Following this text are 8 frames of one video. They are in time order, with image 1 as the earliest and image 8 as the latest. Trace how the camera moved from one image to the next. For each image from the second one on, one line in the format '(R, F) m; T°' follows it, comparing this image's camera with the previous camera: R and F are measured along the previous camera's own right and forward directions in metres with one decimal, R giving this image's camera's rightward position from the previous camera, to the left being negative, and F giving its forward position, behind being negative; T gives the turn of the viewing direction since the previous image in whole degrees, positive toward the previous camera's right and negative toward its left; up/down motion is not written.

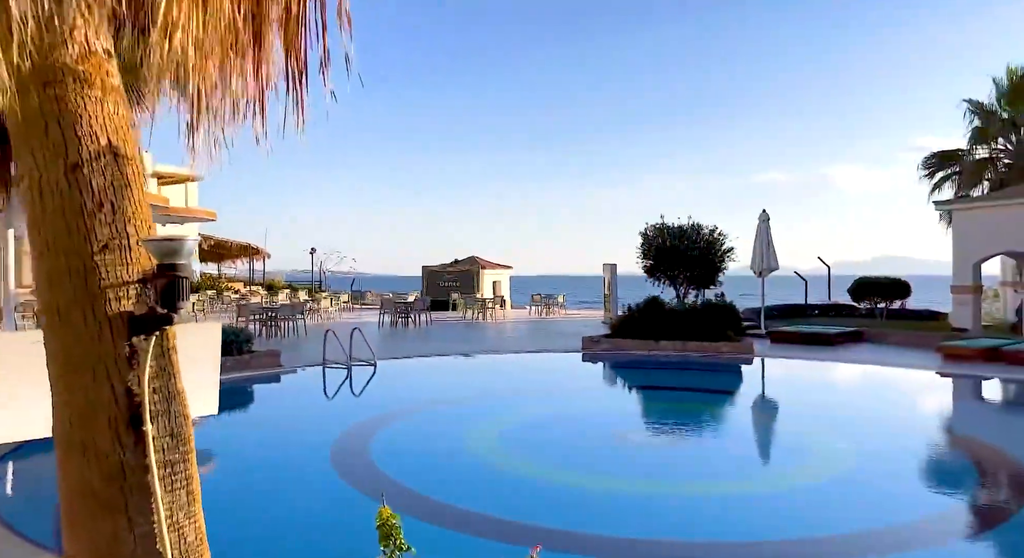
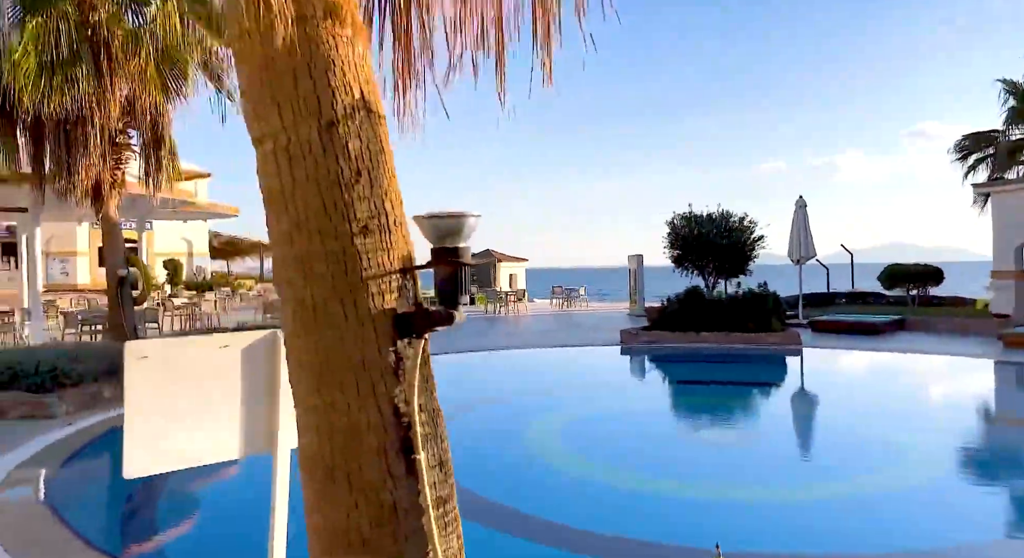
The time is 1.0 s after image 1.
(-0.5, +0.3) m; 0°
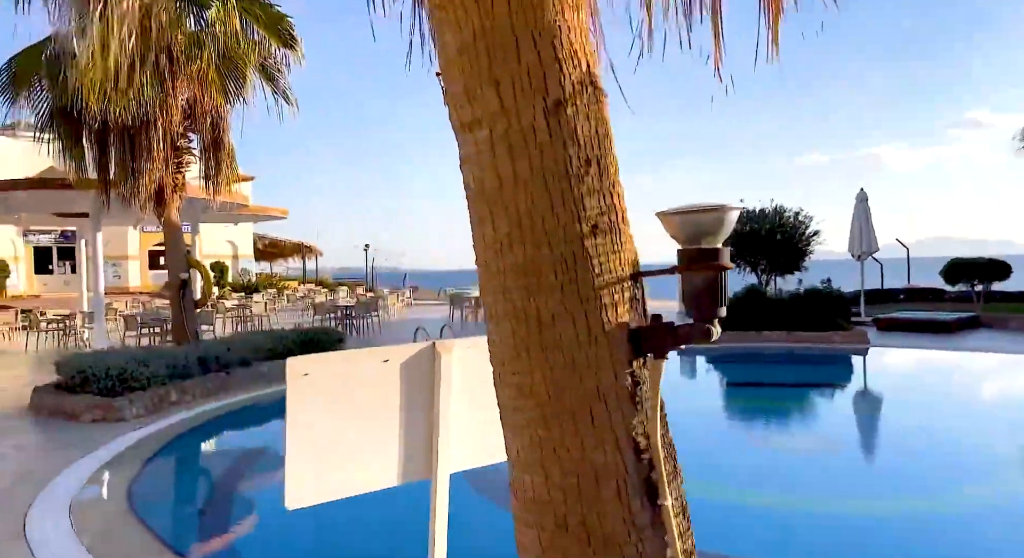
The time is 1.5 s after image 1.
(-0.3, +0.2) m; -3°
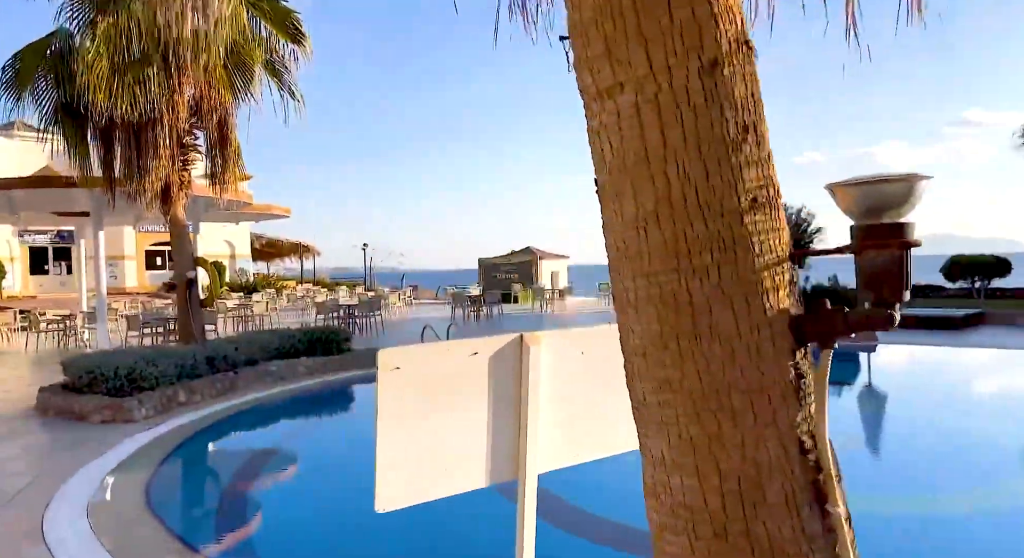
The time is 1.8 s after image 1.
(-0.2, +0.1) m; 0°
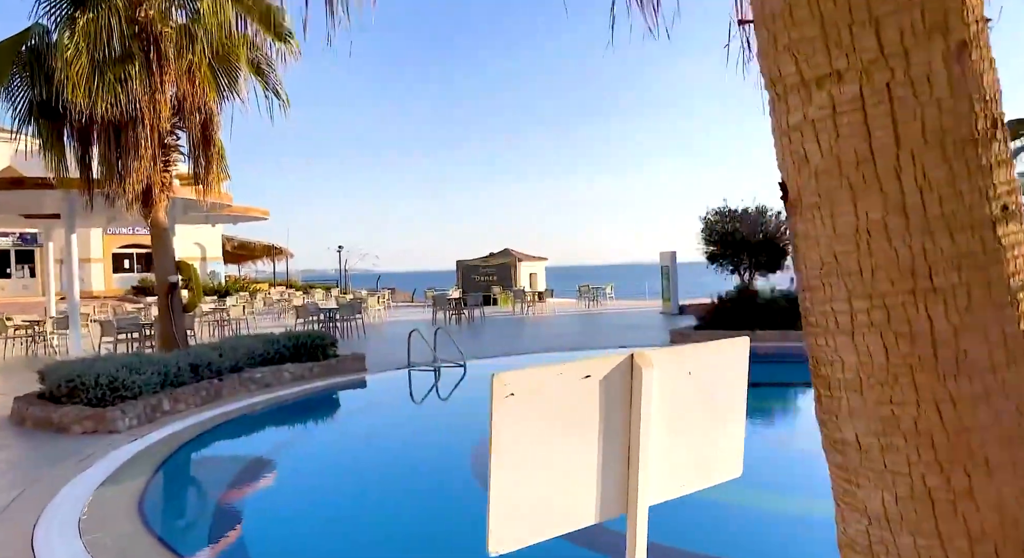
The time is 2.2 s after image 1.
(-0.2, +0.1) m; +2°
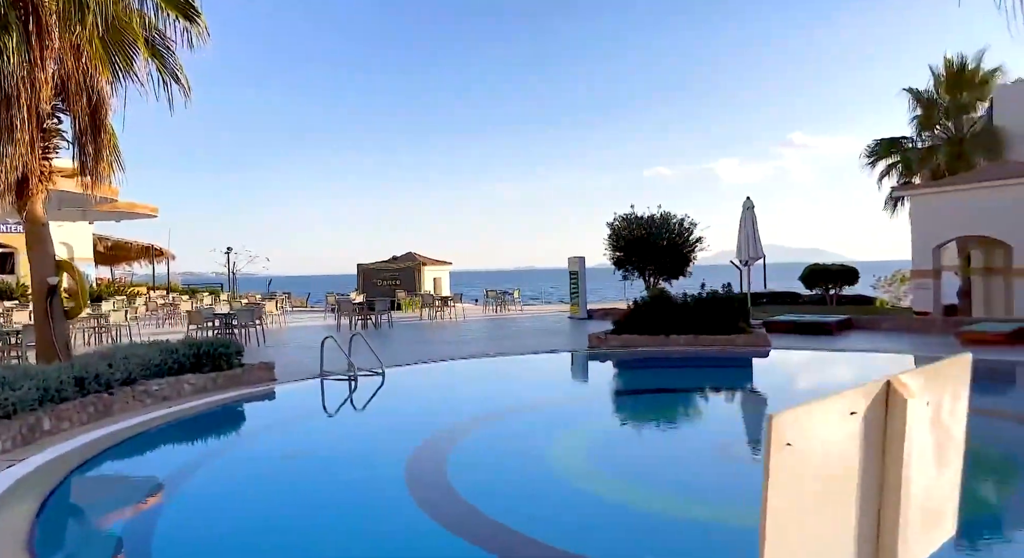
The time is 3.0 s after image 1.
(-0.3, +0.3) m; +9°
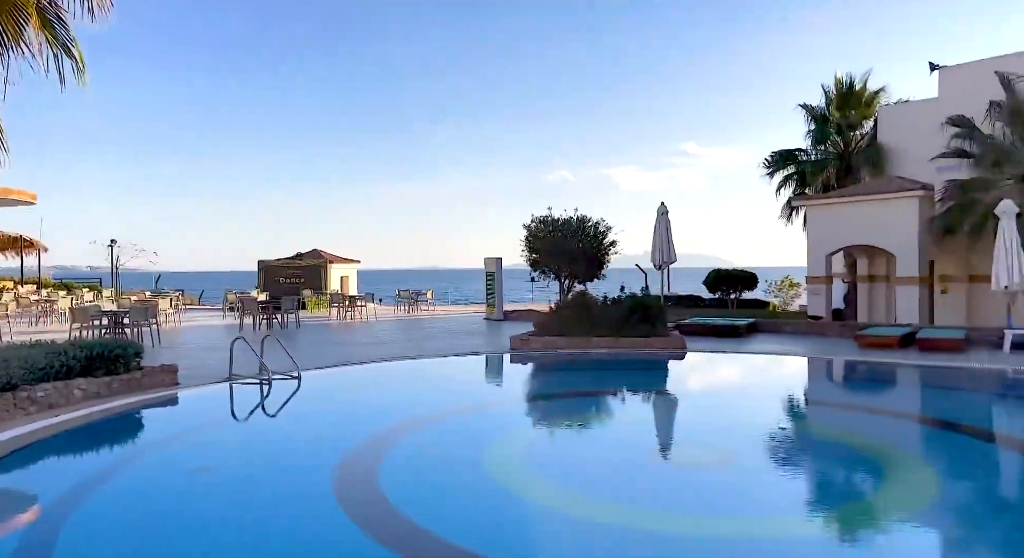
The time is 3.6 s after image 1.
(-0.3, +0.2) m; +8°
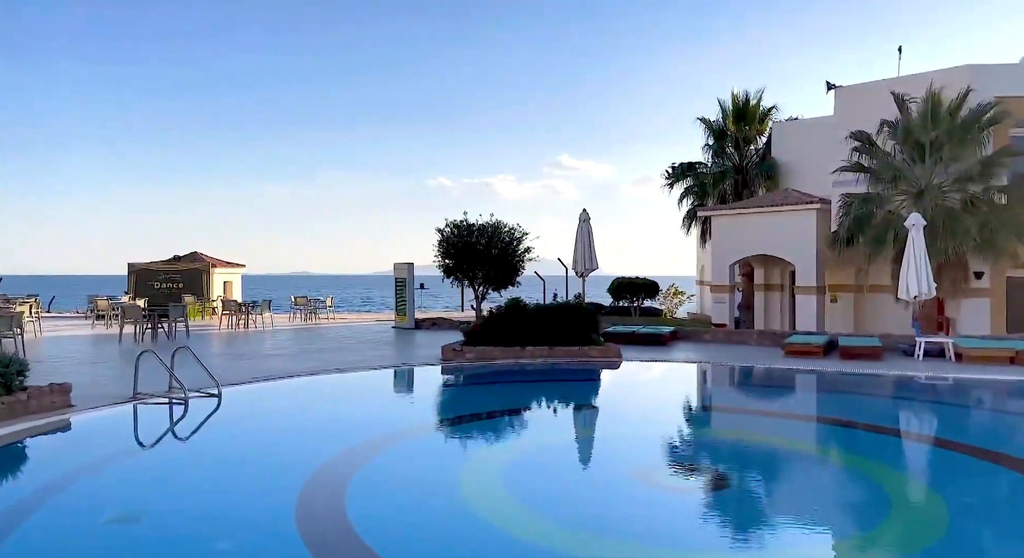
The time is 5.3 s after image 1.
(-0.8, +0.6) m; +10°
